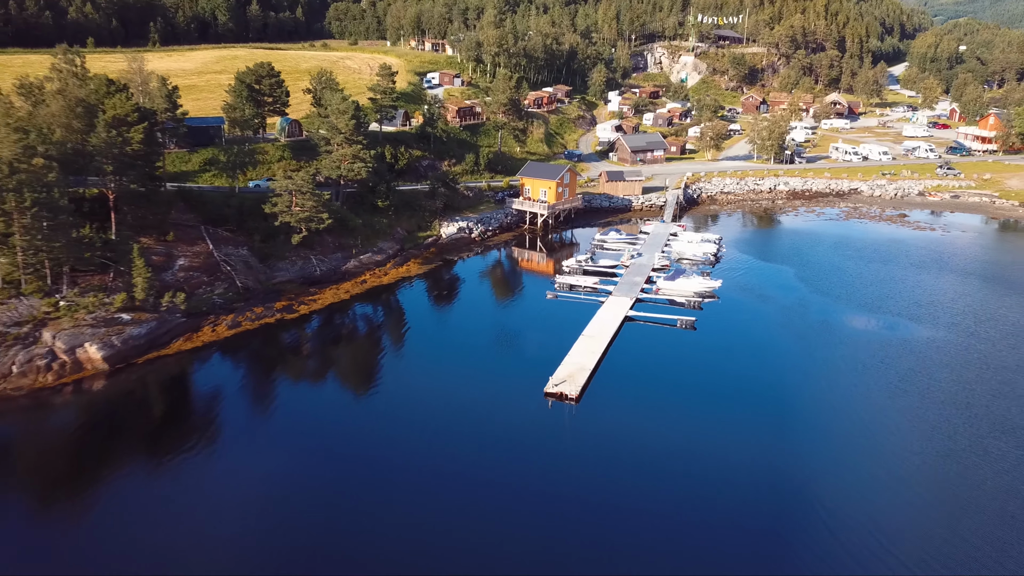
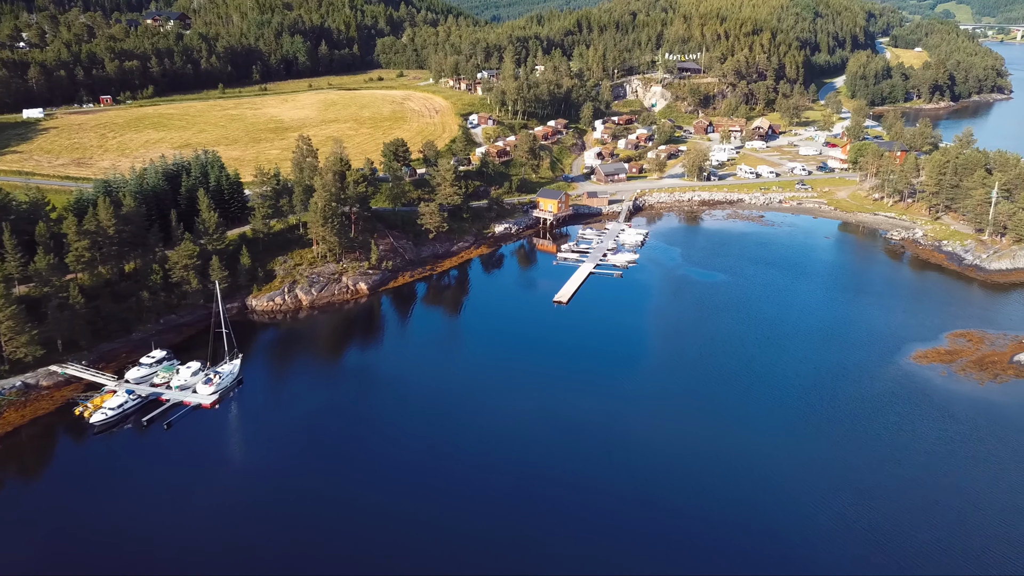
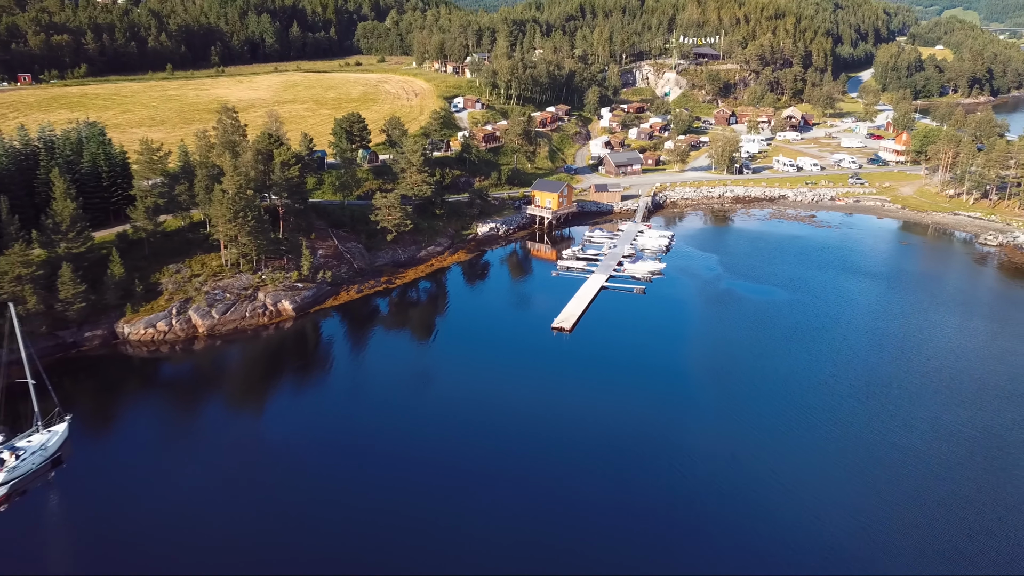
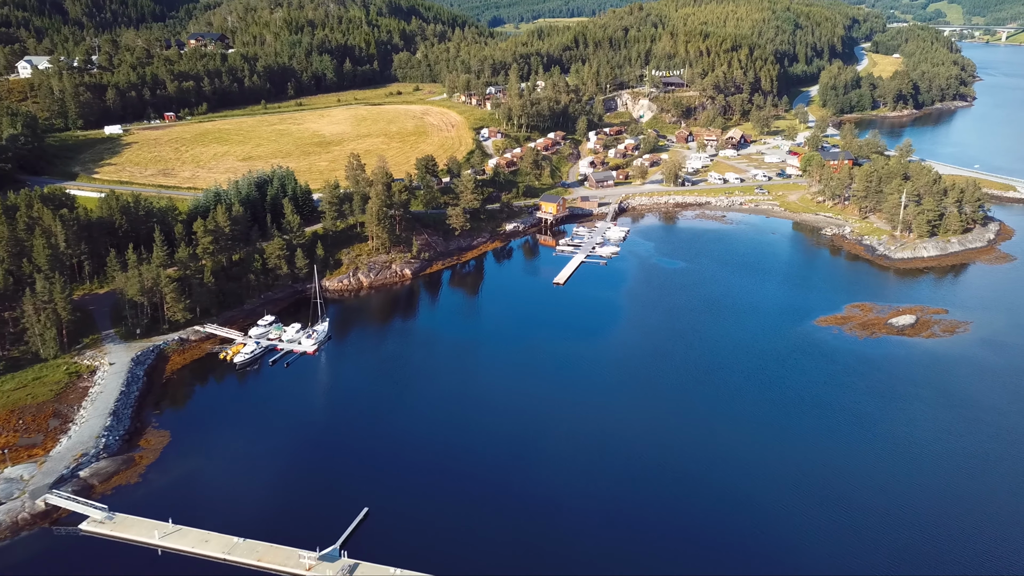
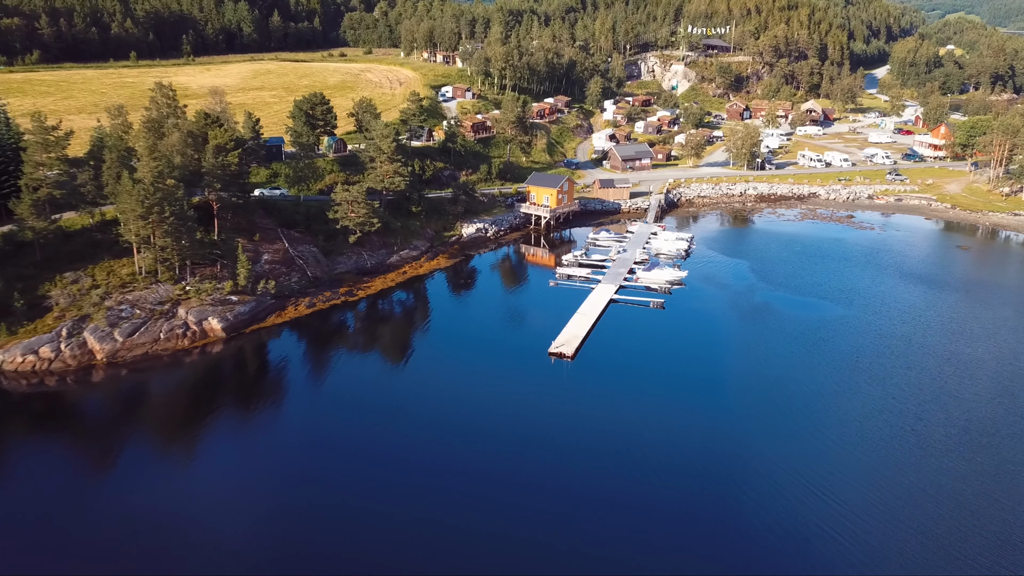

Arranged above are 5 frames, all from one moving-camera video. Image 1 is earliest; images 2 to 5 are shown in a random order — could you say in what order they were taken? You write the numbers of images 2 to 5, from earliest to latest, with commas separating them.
5, 3, 2, 4
